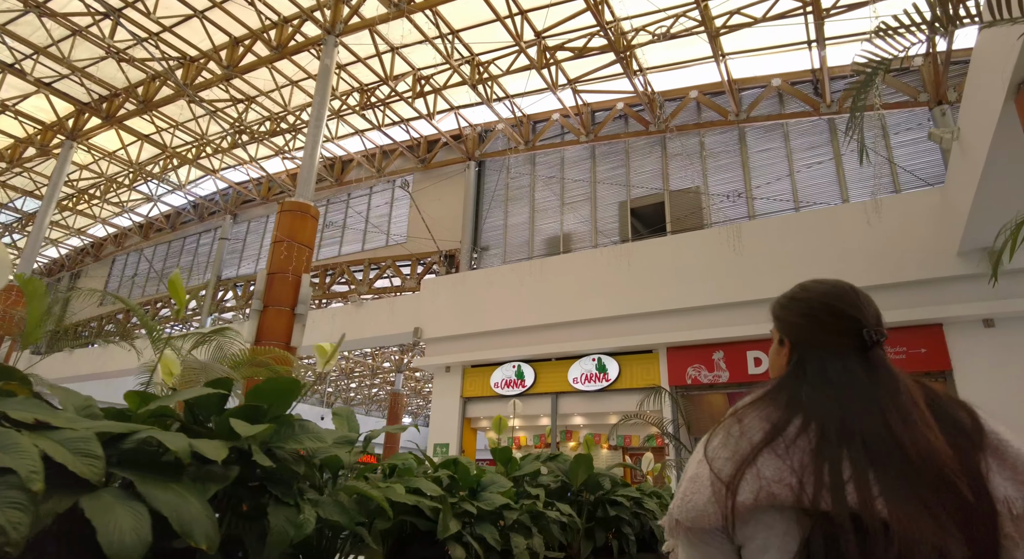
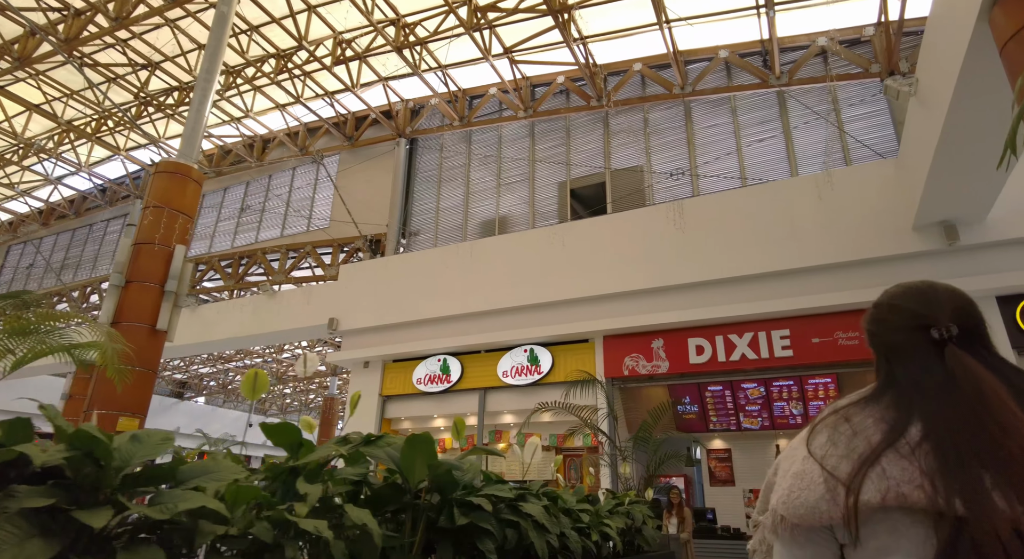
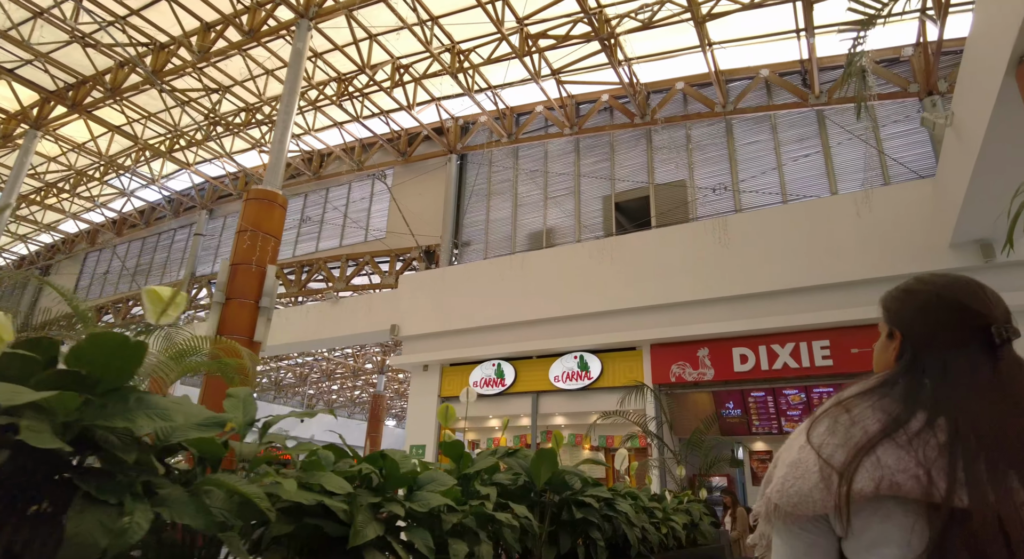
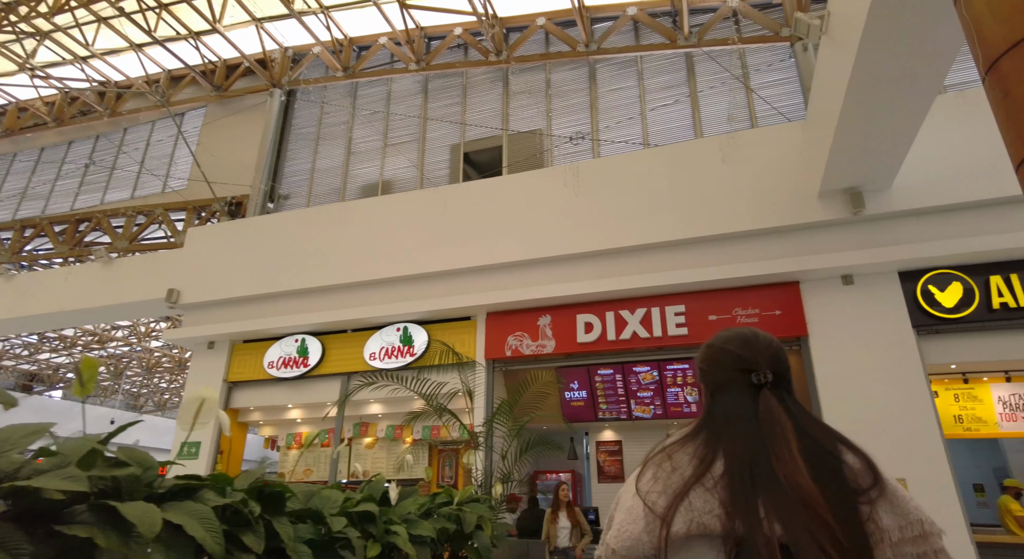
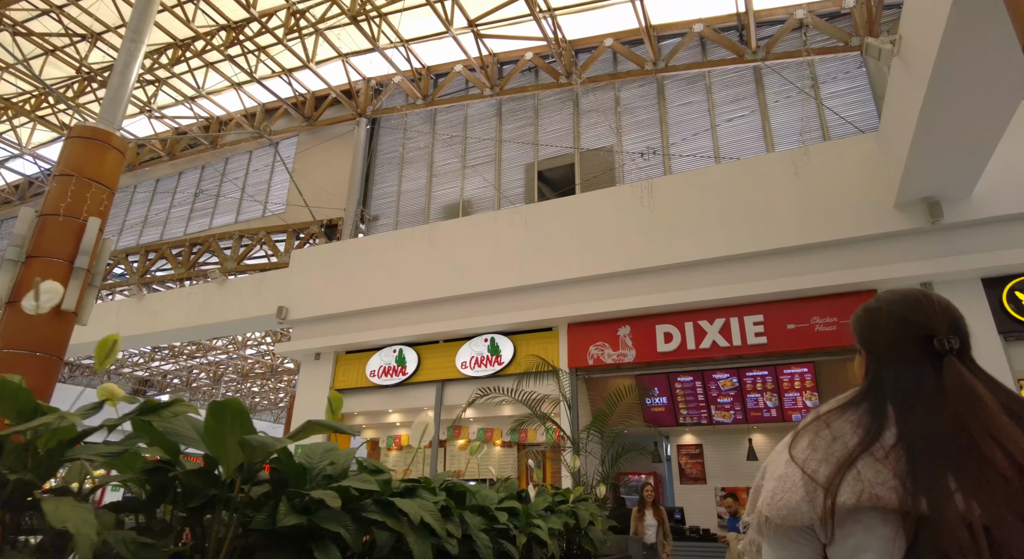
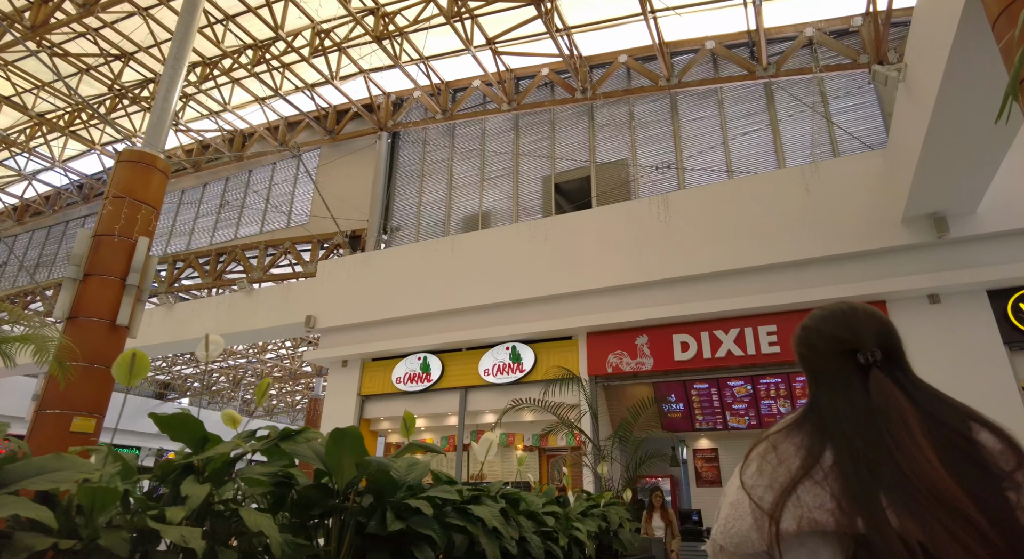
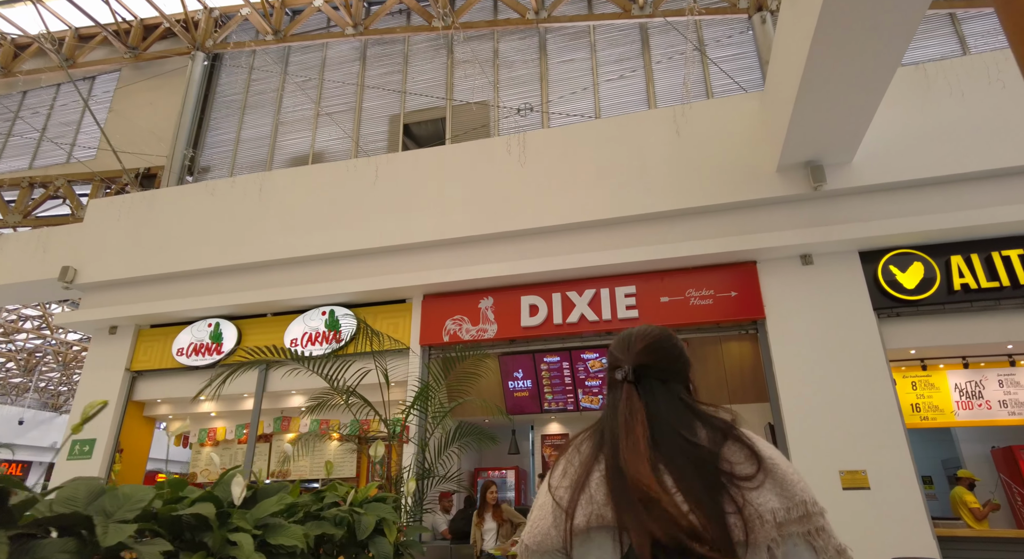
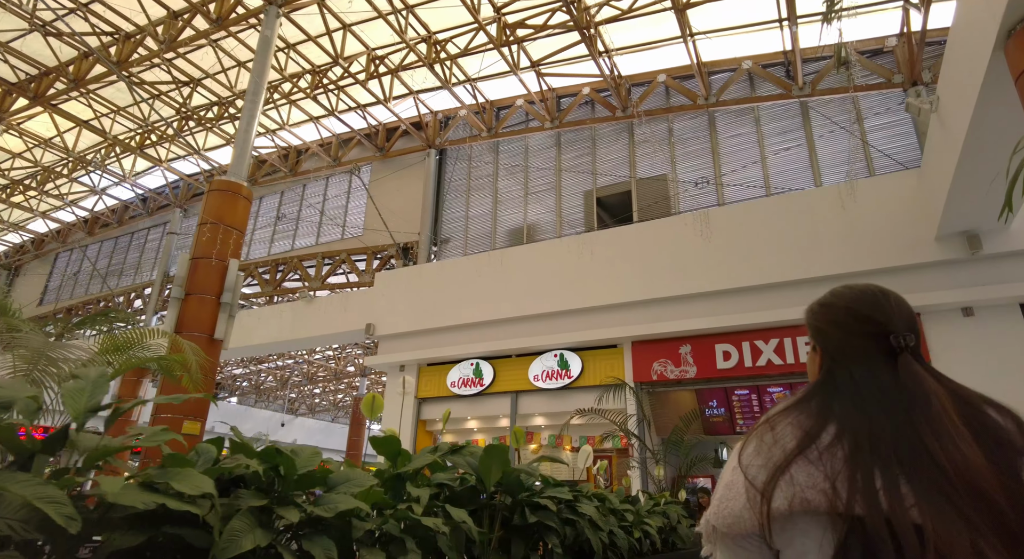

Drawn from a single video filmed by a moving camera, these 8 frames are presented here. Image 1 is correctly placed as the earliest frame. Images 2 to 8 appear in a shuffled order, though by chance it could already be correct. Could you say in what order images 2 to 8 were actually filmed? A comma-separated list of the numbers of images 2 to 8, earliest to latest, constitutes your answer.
3, 8, 2, 6, 5, 4, 7
